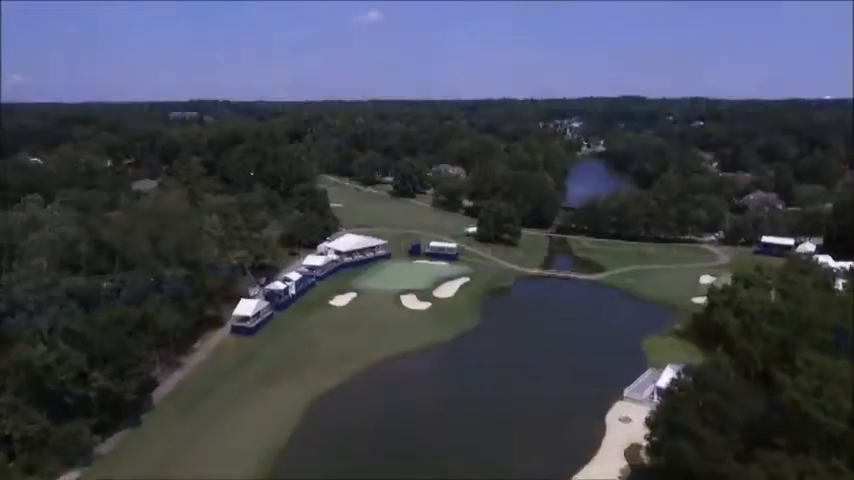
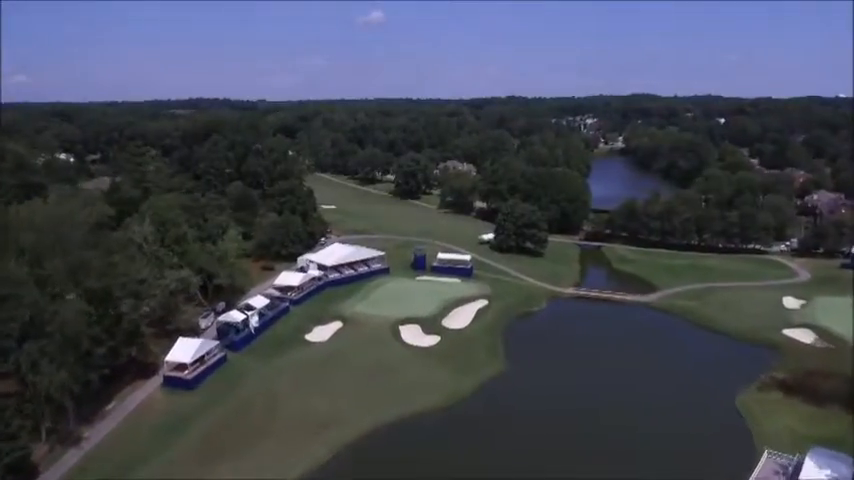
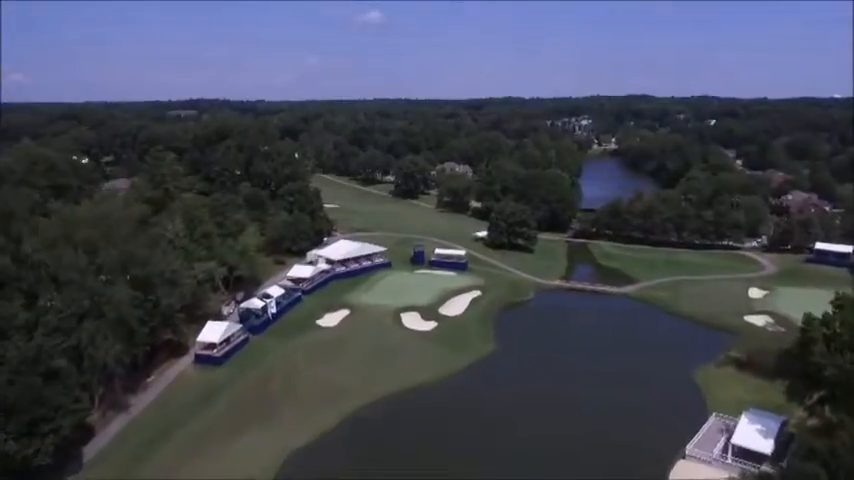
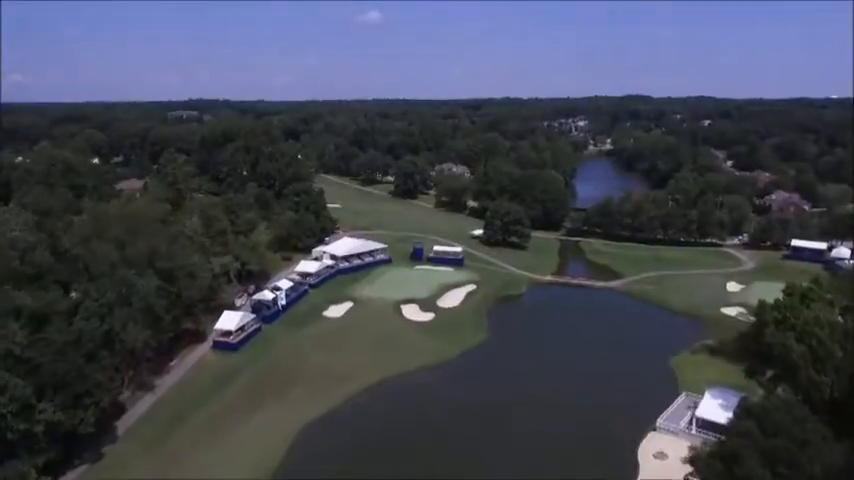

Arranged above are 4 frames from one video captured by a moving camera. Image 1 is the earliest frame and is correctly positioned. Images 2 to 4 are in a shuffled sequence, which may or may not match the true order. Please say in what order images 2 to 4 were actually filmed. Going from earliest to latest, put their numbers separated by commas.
4, 3, 2
